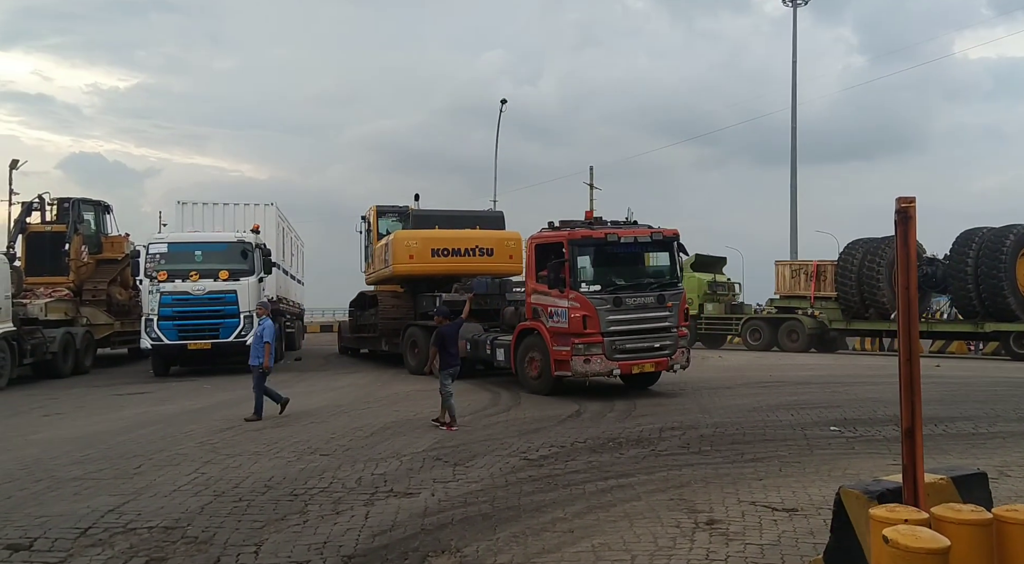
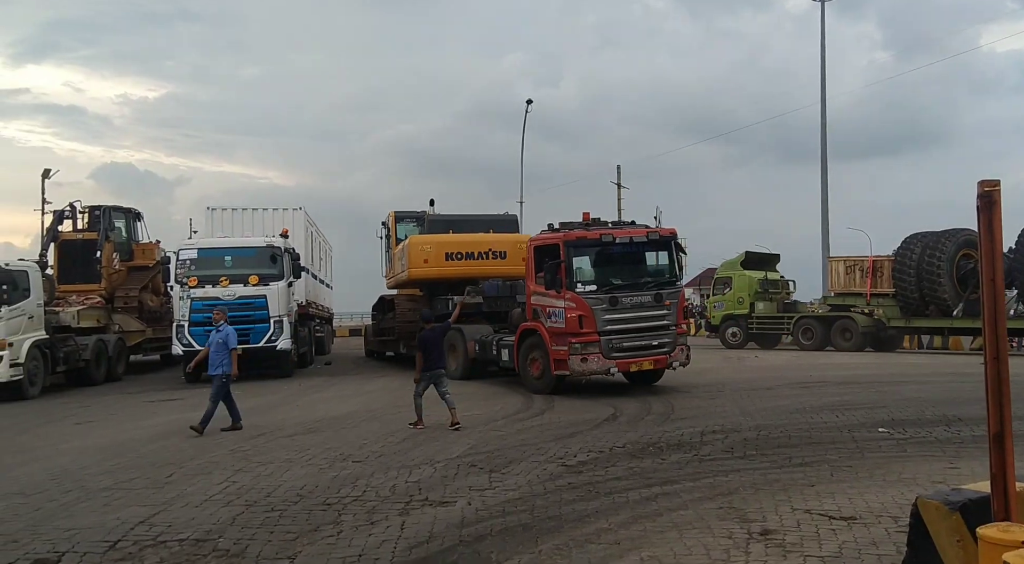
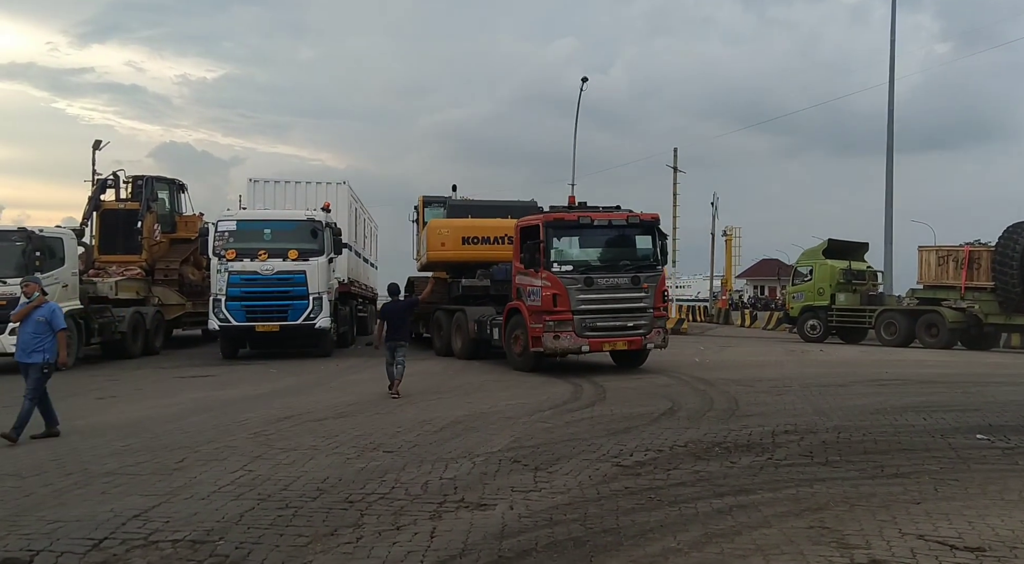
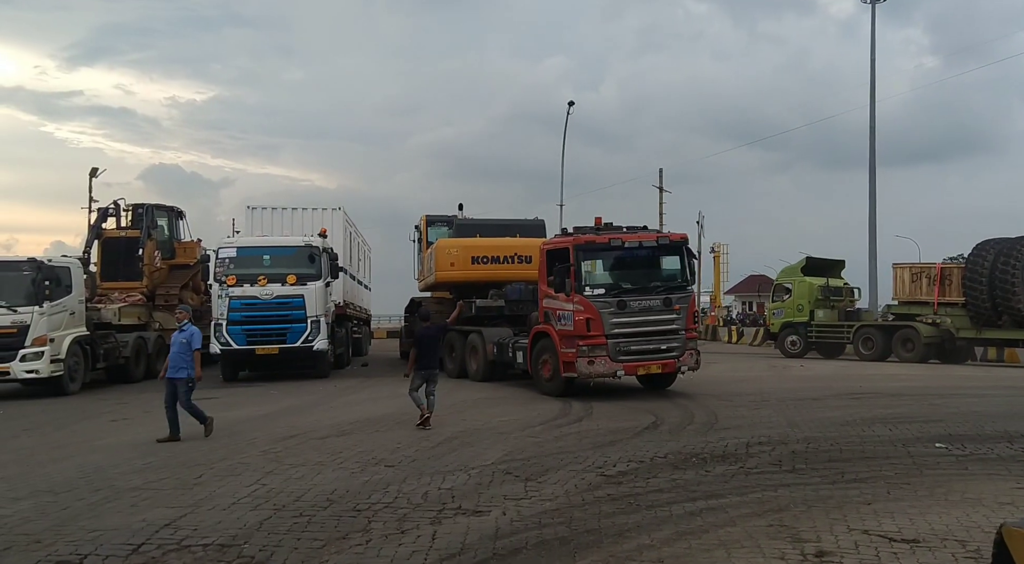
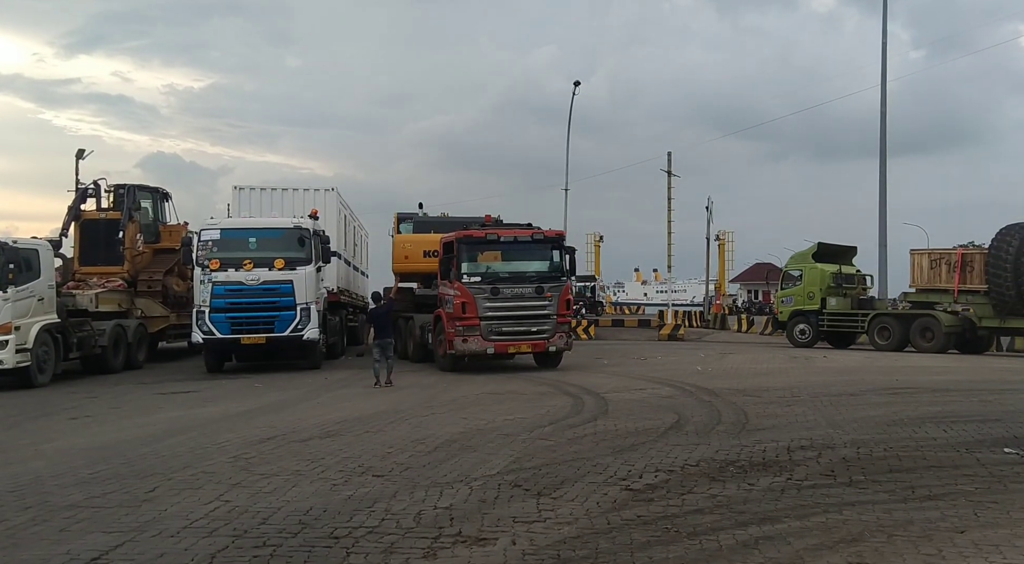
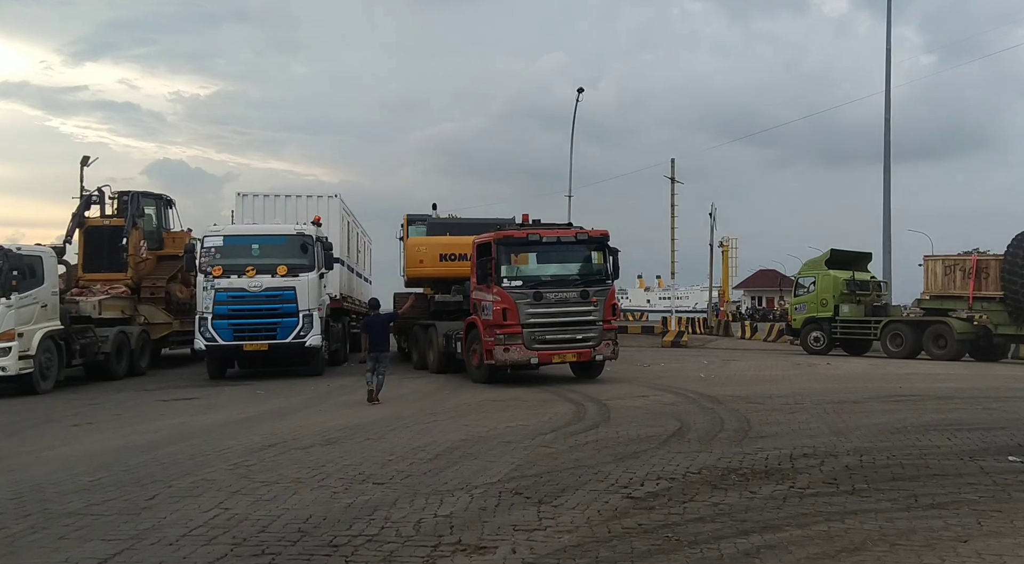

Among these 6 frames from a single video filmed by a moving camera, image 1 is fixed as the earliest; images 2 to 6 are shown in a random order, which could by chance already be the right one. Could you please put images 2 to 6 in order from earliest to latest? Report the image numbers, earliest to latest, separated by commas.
2, 4, 3, 6, 5
